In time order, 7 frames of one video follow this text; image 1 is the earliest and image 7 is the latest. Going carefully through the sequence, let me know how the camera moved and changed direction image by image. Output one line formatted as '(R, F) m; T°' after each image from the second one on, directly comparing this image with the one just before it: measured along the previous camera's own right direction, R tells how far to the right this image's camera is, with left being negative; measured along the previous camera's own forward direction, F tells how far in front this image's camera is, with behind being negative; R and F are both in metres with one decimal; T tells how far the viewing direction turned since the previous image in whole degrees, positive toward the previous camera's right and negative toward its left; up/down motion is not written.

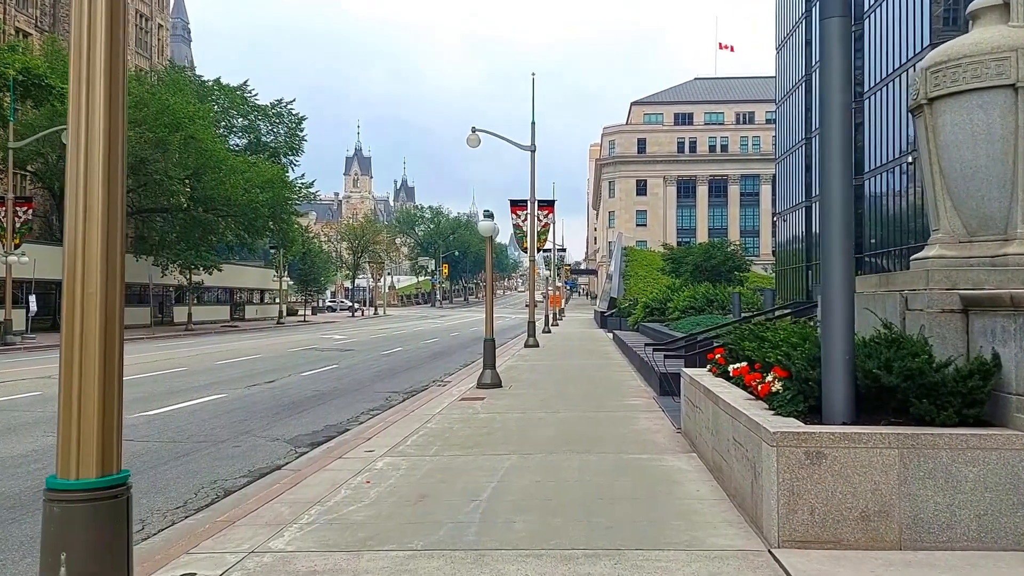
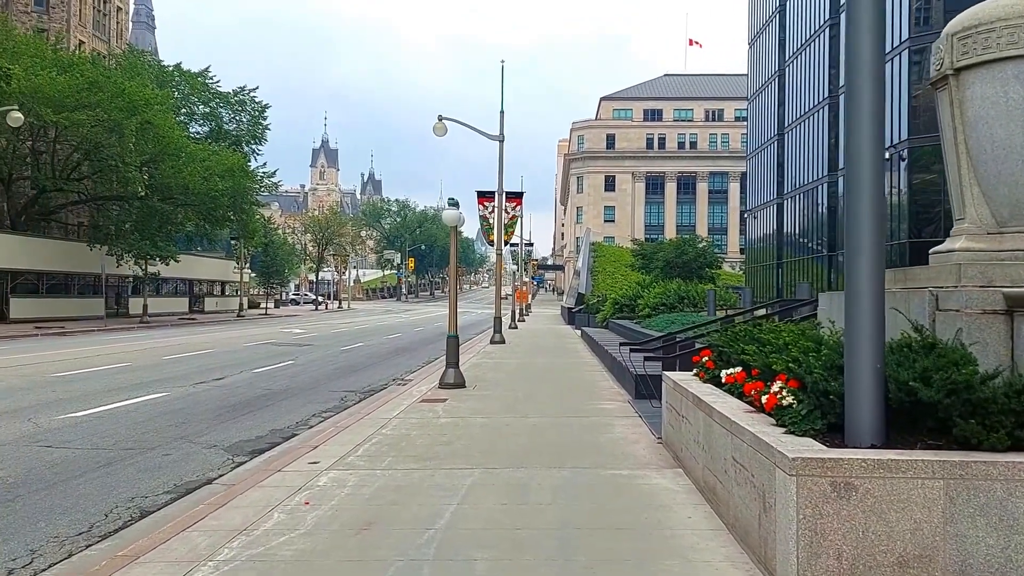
(0.0, +1.1) m; +2°
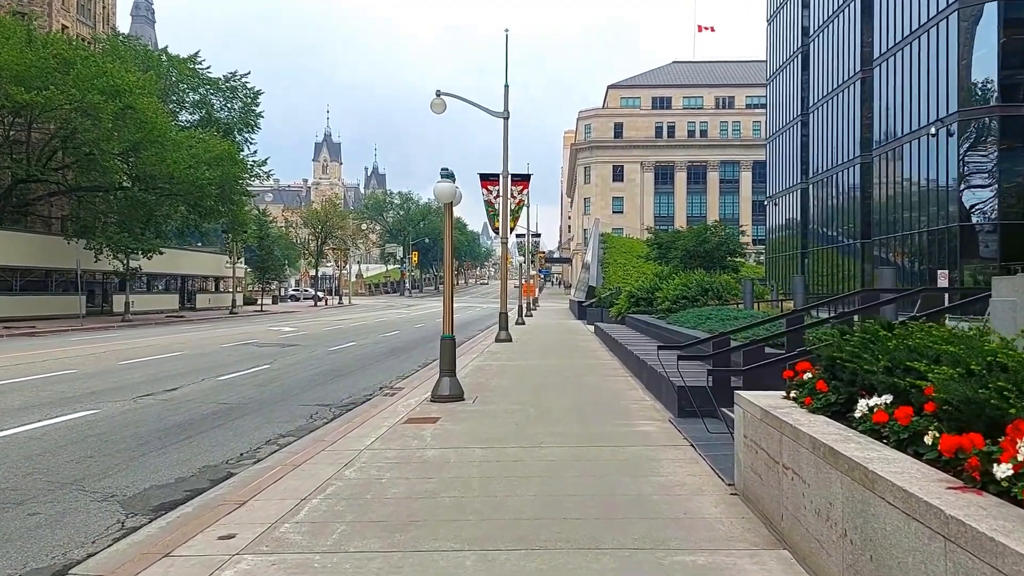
(0.0, +2.9) m; 0°
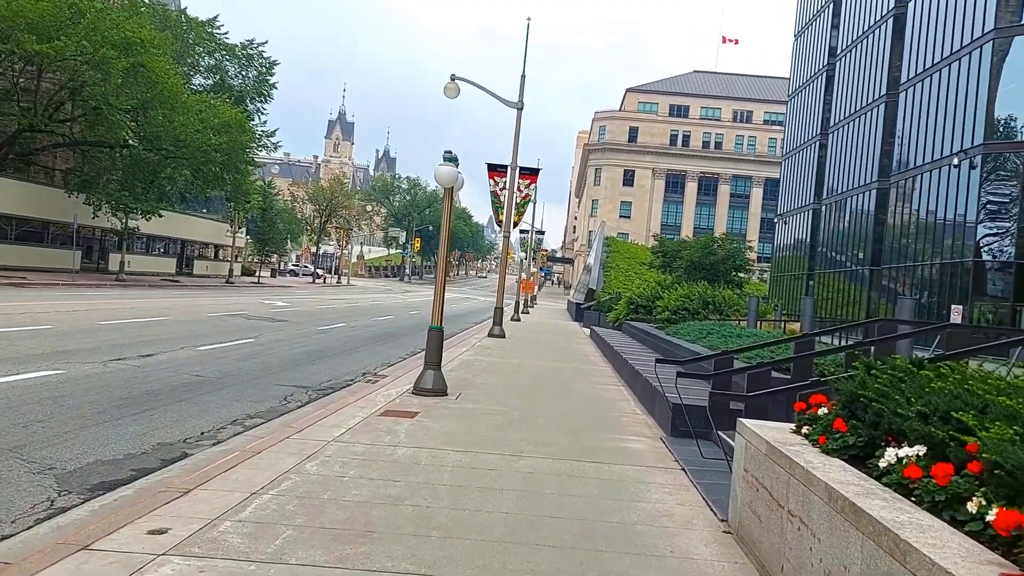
(+0.1, +0.6) m; 0°
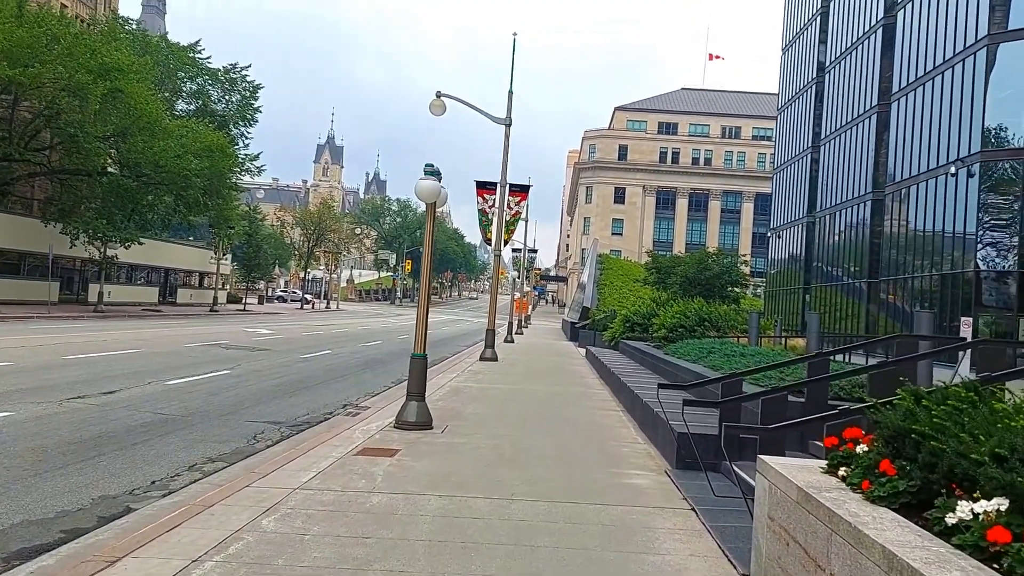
(+0.1, +0.9) m; +1°
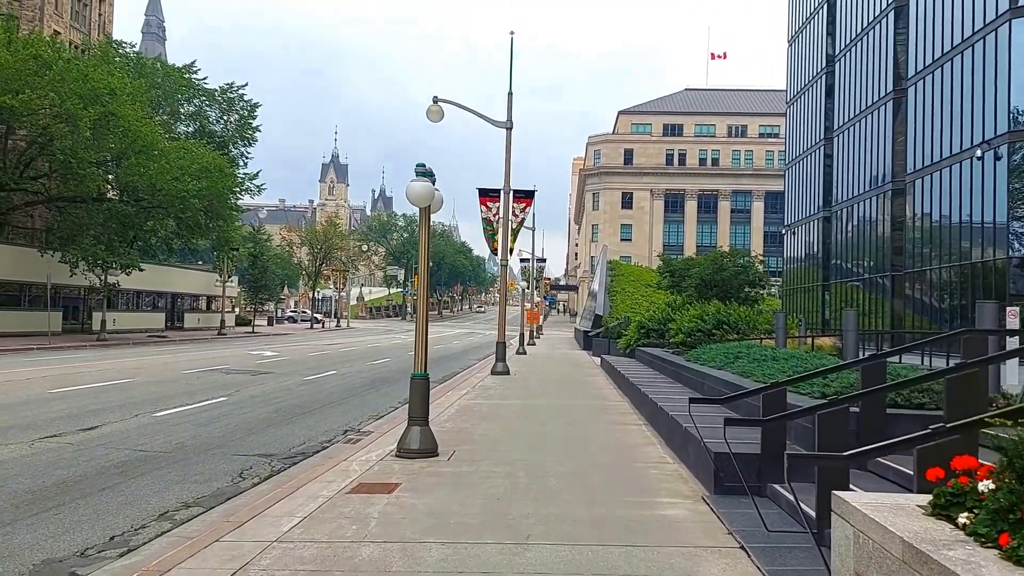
(0.0, +1.1) m; -1°
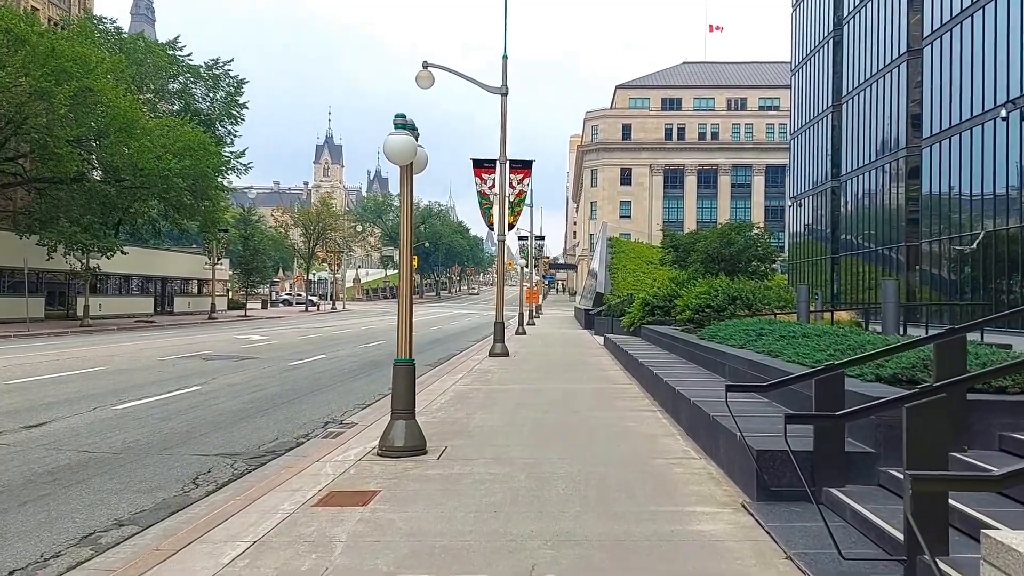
(0.0, +1.4) m; 0°
